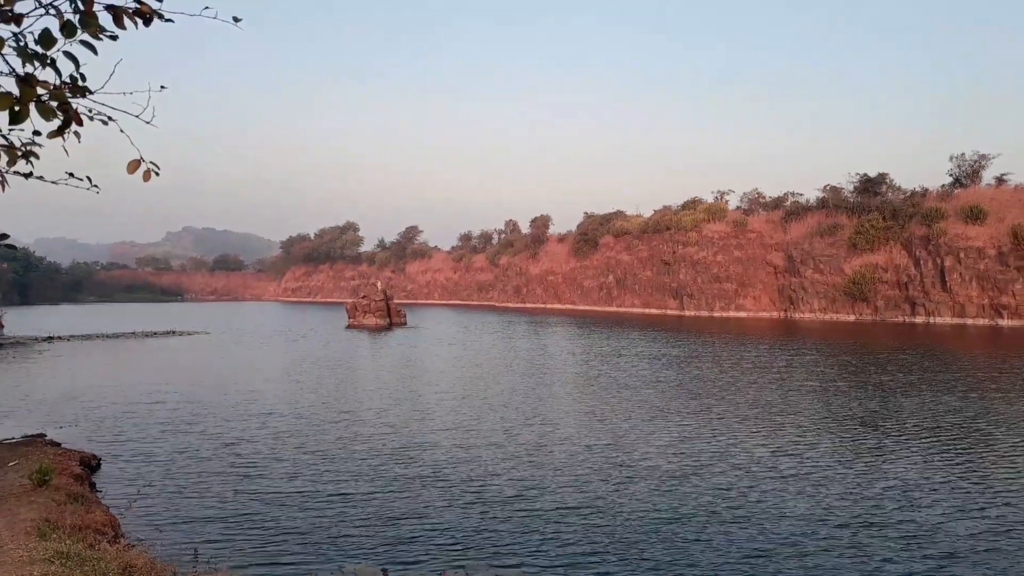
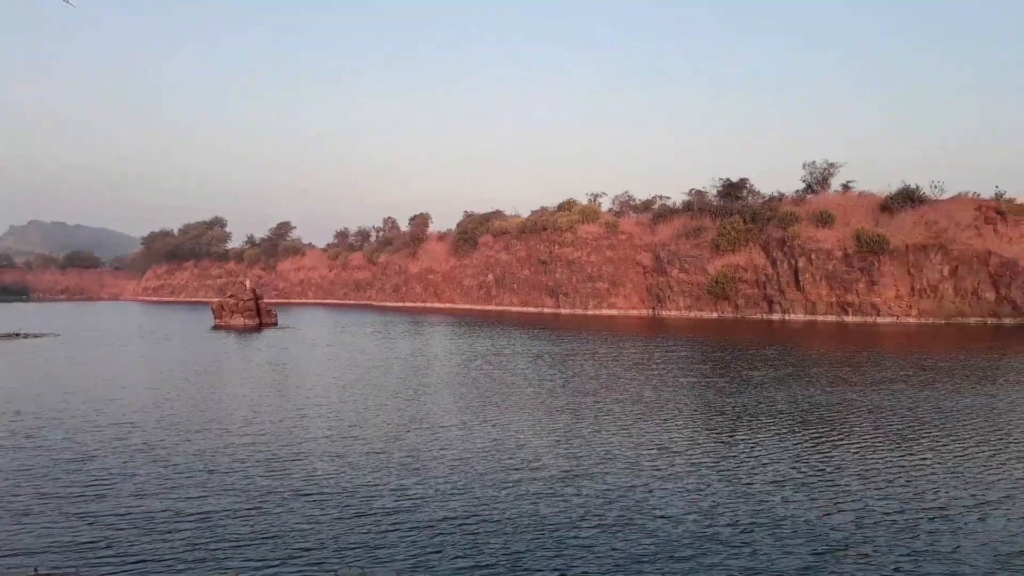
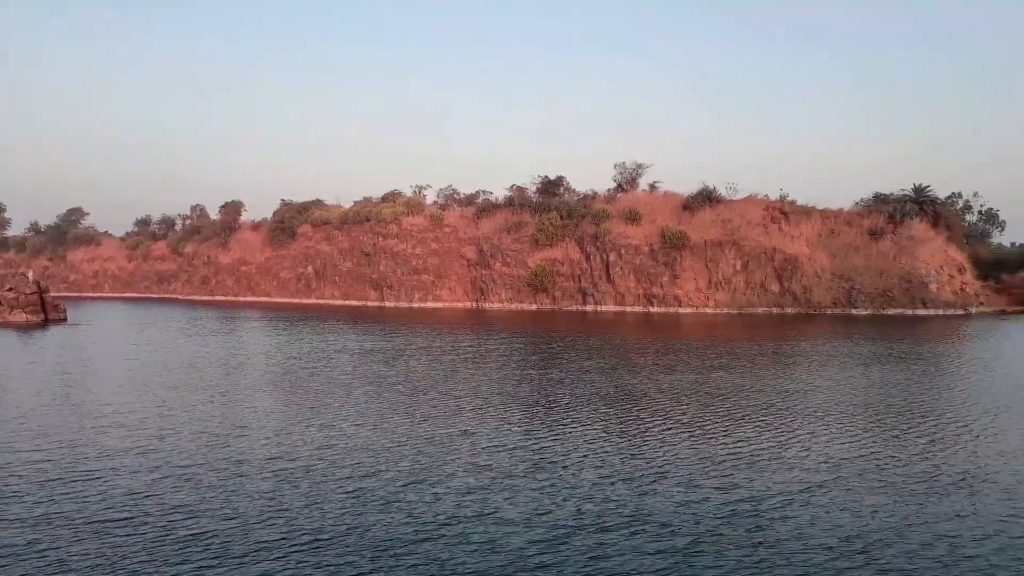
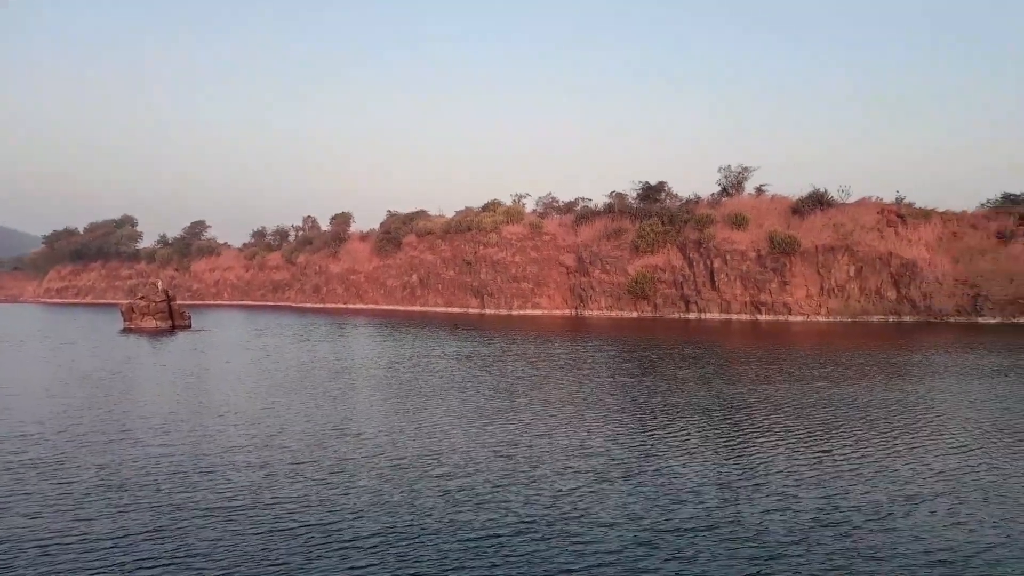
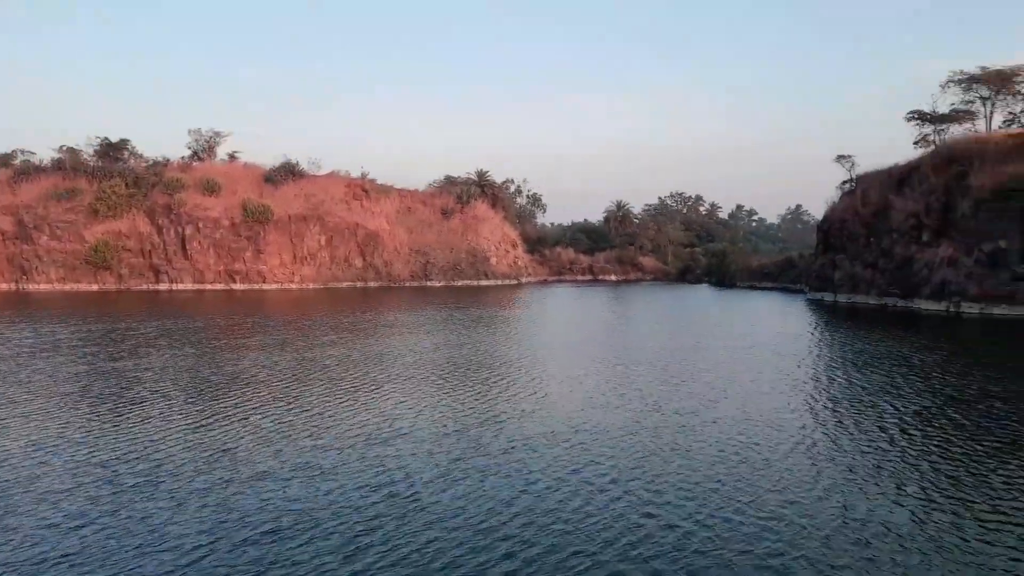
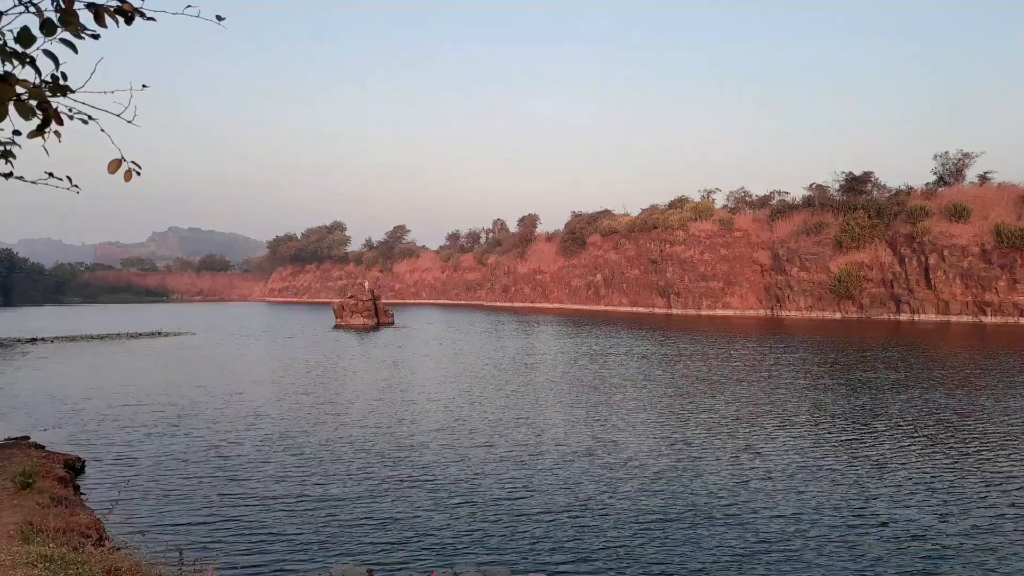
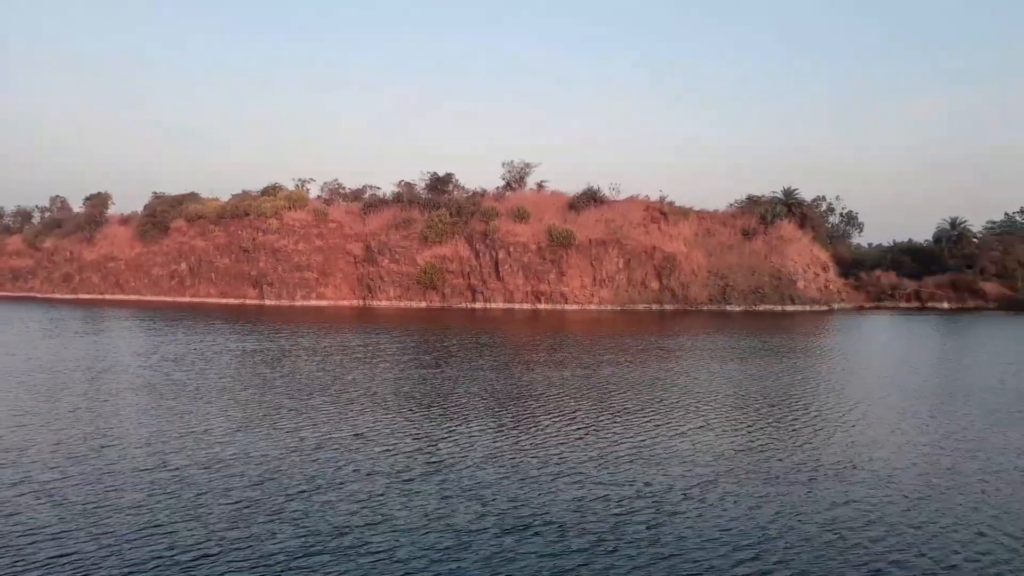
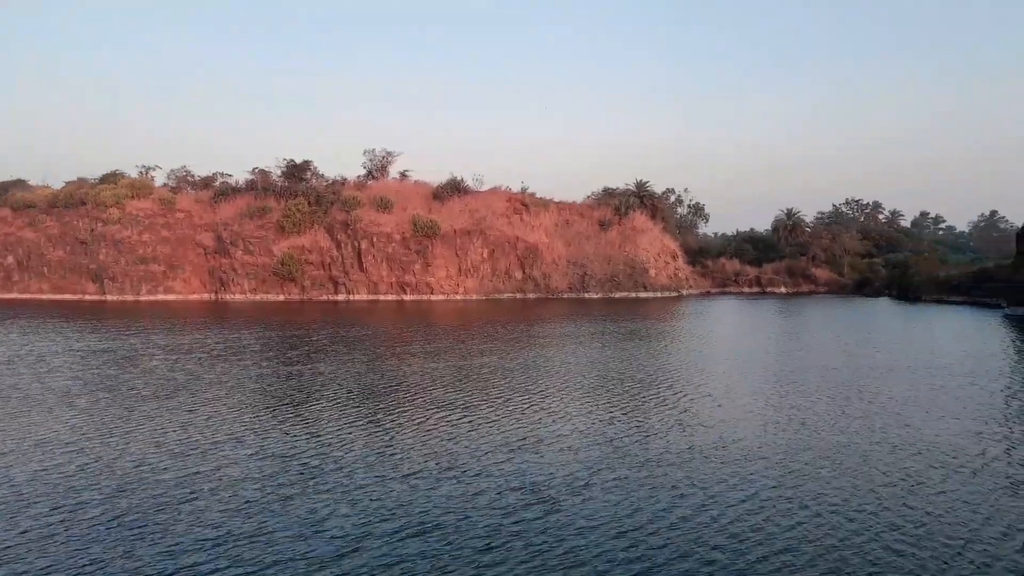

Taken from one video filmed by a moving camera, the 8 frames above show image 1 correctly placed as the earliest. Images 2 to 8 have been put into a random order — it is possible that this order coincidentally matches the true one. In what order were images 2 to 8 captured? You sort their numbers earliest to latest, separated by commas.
6, 2, 4, 3, 7, 8, 5
